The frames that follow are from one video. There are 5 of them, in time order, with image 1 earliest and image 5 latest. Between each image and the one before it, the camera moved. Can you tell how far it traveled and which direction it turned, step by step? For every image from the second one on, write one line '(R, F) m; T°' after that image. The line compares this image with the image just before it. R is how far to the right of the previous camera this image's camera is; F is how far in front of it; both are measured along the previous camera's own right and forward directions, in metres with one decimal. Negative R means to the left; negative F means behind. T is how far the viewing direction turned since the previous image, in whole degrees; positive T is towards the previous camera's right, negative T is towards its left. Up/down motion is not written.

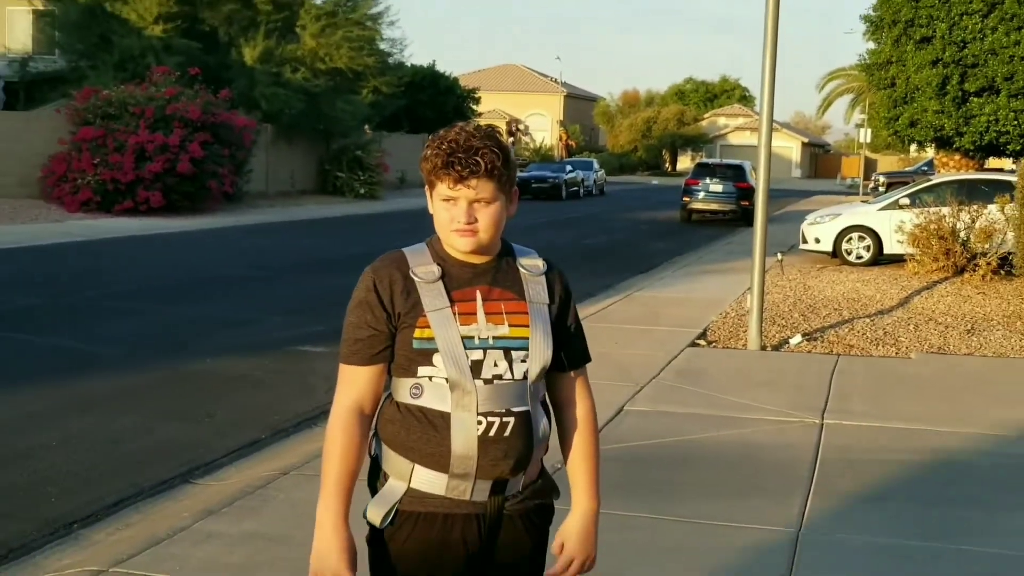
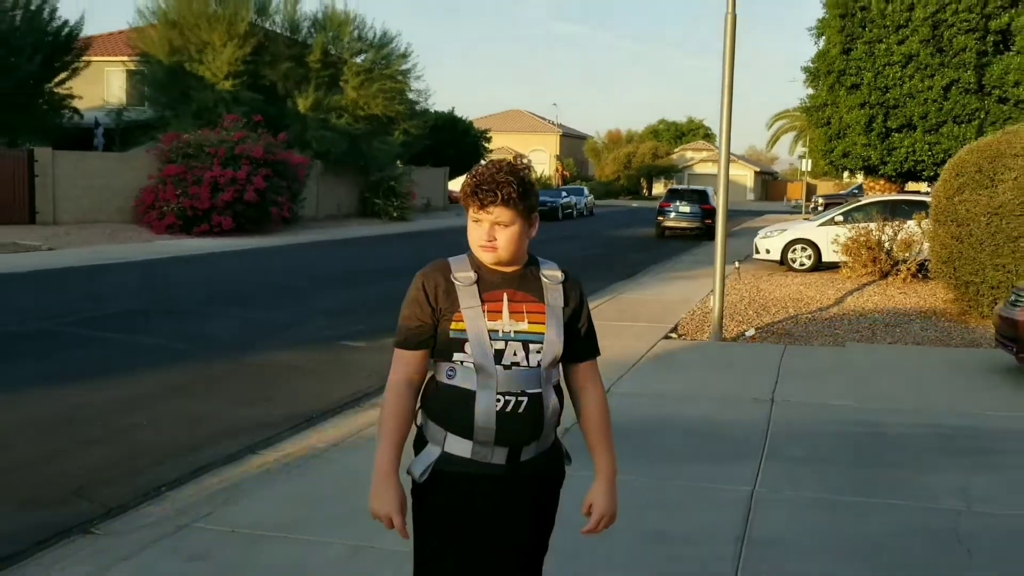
(0.0, -2.1) m; 0°
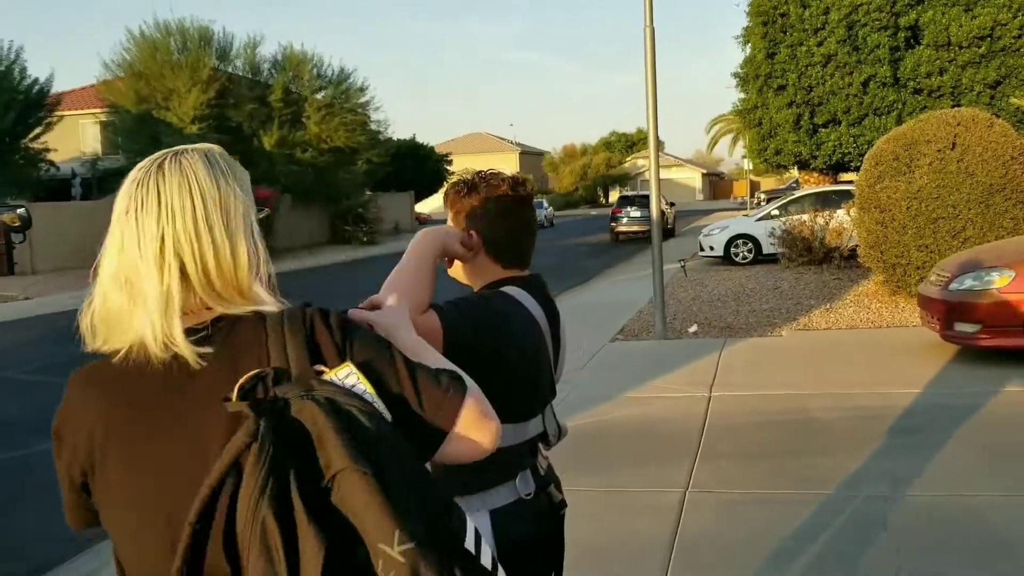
(+0.3, -0.7) m; +1°
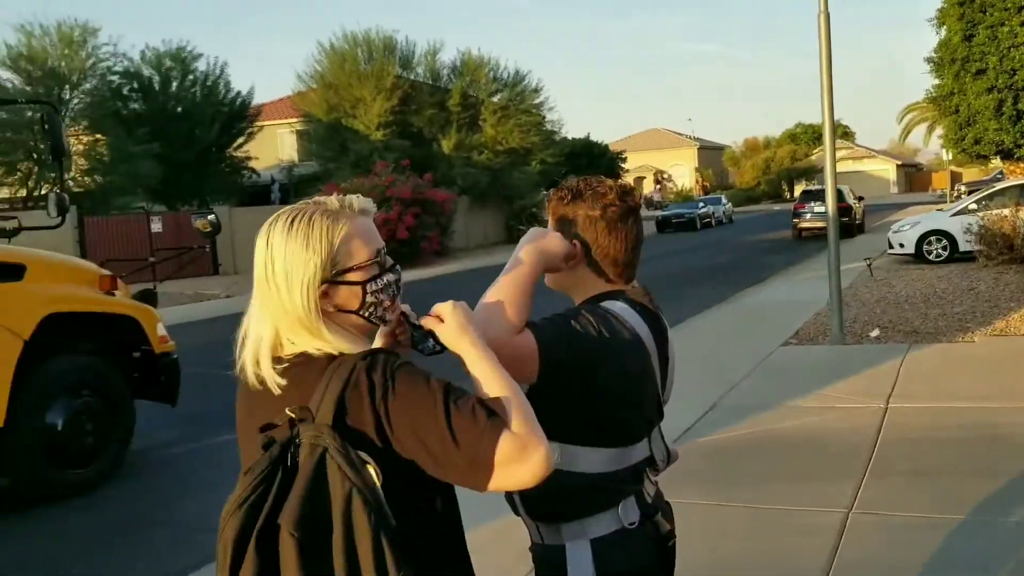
(+0.2, 0.0) m; -11°
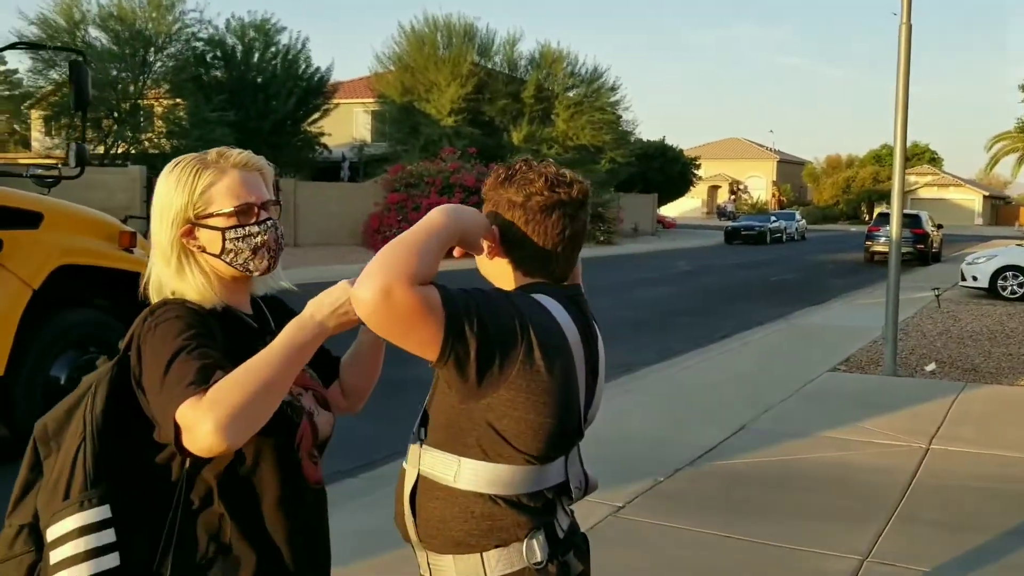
(+0.3, +0.2) m; -5°
